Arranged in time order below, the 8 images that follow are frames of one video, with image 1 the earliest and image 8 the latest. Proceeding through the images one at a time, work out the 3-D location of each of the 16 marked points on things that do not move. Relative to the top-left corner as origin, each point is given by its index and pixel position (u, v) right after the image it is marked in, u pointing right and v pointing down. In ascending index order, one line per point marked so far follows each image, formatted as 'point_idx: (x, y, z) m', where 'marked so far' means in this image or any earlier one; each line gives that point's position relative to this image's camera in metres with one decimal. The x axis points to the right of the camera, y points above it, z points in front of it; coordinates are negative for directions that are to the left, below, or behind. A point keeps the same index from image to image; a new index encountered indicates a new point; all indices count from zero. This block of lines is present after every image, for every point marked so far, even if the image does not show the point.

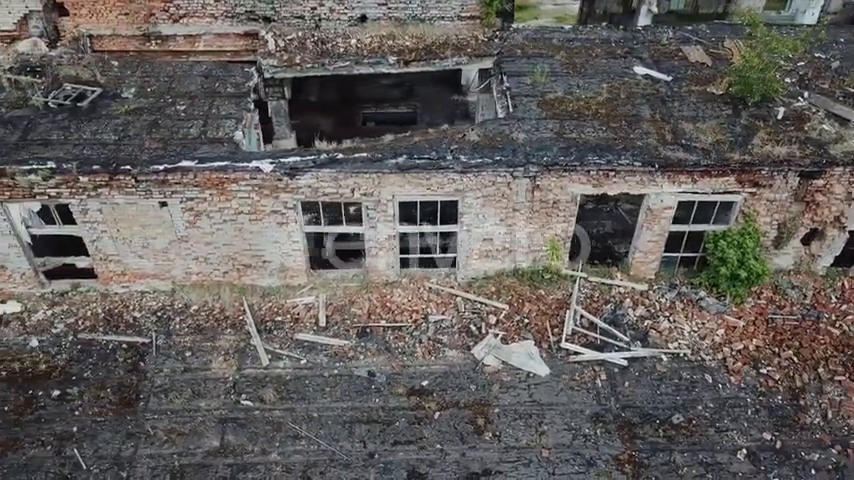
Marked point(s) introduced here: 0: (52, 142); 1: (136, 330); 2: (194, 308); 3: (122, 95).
0: (-4.7, +1.2, +7.8) m
1: (-3.8, -1.2, +8.3) m
2: (-3.1, -0.9, +8.4) m
3: (-4.2, +2.0, +8.5) m
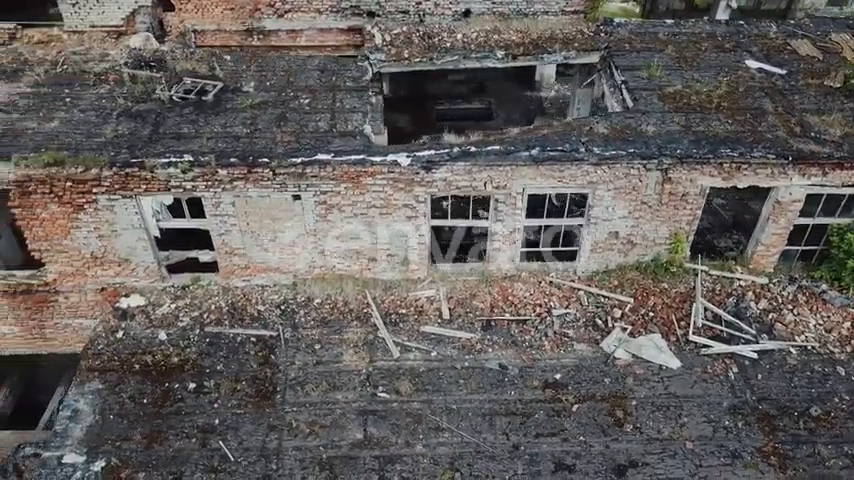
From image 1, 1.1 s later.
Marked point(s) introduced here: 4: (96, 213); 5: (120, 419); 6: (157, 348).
0: (-3.0, +1.3, +7.8) m
1: (-2.2, -1.1, +8.3) m
2: (-1.5, -0.8, +8.5) m
3: (-2.5, +2.1, +8.6) m
4: (-4.2, +0.3, +7.9) m
5: (-3.6, -2.1, +7.3) m
6: (-3.4, -1.4, +8.0) m
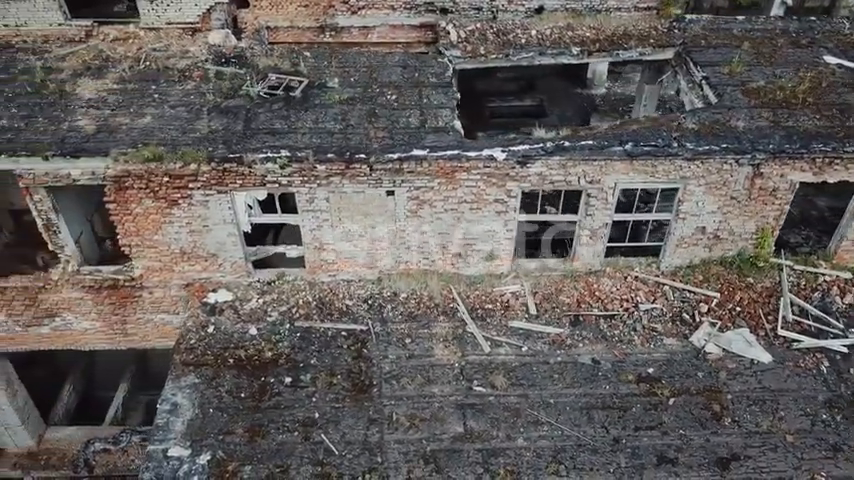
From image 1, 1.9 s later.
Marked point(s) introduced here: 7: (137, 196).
0: (-1.9, +1.4, +7.8) m
1: (-1.0, -1.0, +8.3) m
2: (-0.3, -0.8, +8.5) m
3: (-1.4, +2.1, +8.6) m
4: (-3.0, +0.4, +7.9) m
5: (-2.4, -2.0, +7.4) m
6: (-2.3, -1.3, +8.0) m
7: (-3.6, +0.5, +7.8) m
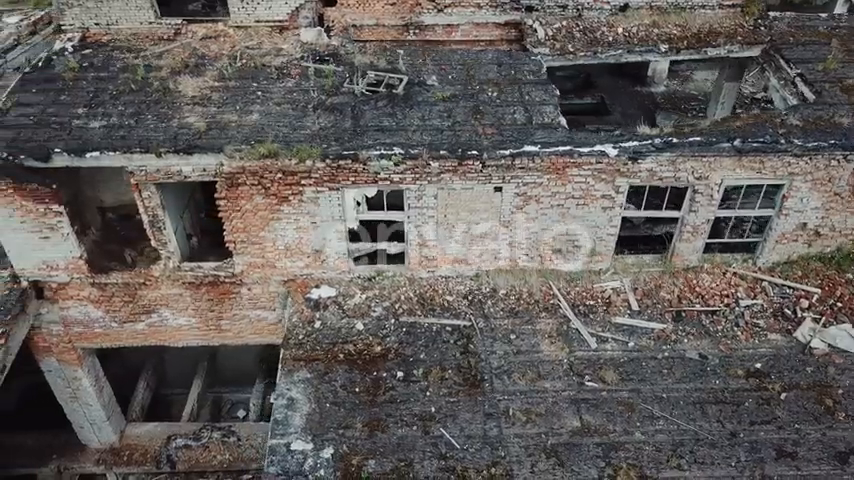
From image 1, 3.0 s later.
0: (-0.5, +1.4, +7.9) m
1: (+0.4, -1.0, +8.4) m
2: (+1.0, -0.7, +8.5) m
3: (0.0, +2.2, +8.6) m
4: (-1.6, +0.5, +8.0) m
5: (-1.1, -2.0, +7.4) m
6: (-0.9, -1.3, +8.1) m
7: (-2.2, +0.6, +7.8) m
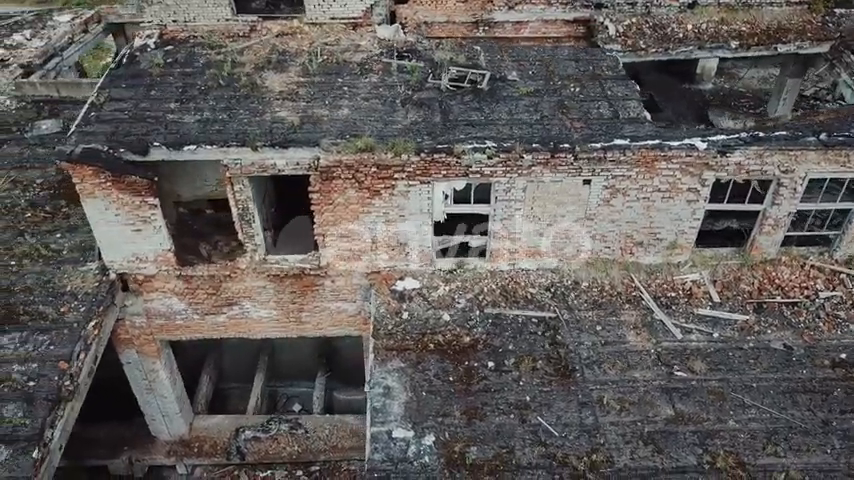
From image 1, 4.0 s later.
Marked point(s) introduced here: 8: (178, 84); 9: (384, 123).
0: (+0.6, +1.5, +8.0) m
1: (+1.5, -0.9, +8.5) m
2: (+2.2, -0.6, +8.7) m
3: (+1.1, +2.3, +8.8) m
4: (-0.5, +0.6, +8.1) m
5: (+0.1, -1.9, +7.5) m
6: (+0.2, -1.2, +8.2) m
7: (-1.1, +0.7, +8.0) m
8: (-3.5, +2.2, +8.7) m
9: (-0.5, +1.5, +8.0) m
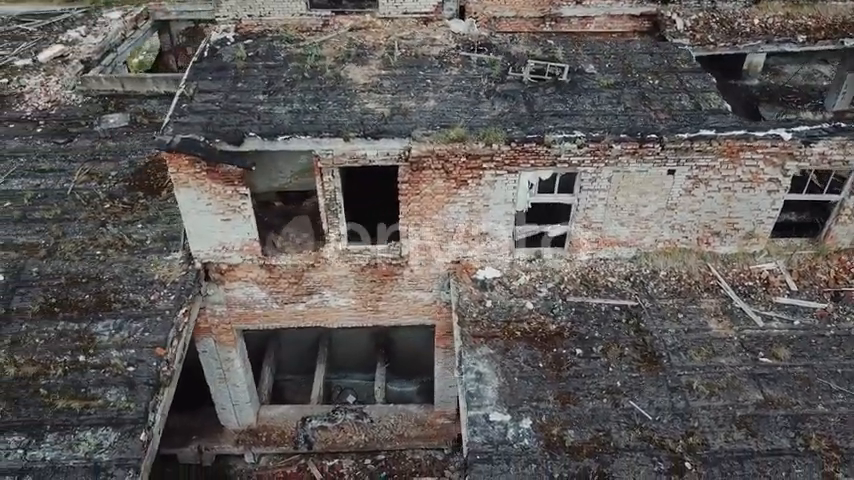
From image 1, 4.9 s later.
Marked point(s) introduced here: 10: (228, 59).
0: (+1.8, +1.7, +8.2) m
1: (+2.7, -0.7, +8.6) m
2: (+3.3, -0.5, +8.8) m
3: (+2.3, +2.4, +8.9) m
4: (+0.7, +0.7, +8.2) m
5: (+1.2, -1.7, +7.7) m
6: (+1.4, -1.0, +8.4) m
7: (0.0, +0.8, +8.1) m
8: (-2.3, +2.3, +8.8) m
9: (+0.6, +1.6, +8.2) m
10: (-2.9, +2.7, +9.1) m
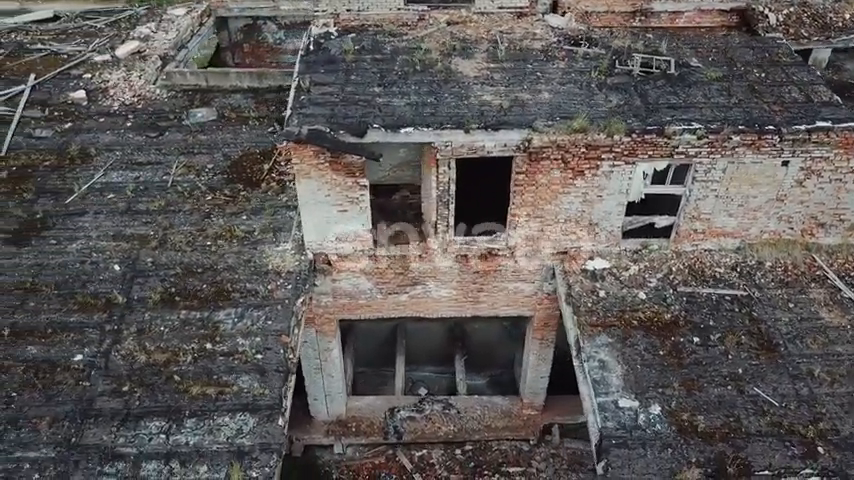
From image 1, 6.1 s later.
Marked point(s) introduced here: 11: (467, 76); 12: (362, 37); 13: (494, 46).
0: (+3.3, +1.8, +8.3) m
1: (+4.2, -0.6, +8.8) m
2: (+4.9, -0.4, +8.9) m
3: (+3.9, +2.6, +9.1) m
4: (+2.2, +0.8, +8.4) m
5: (+2.8, -1.6, +7.8) m
6: (+2.9, -0.9, +8.5) m
7: (+1.6, +1.0, +8.3) m
8: (-0.8, +2.4, +8.9) m
9: (+2.2, +1.8, +8.3) m
10: (-1.4, +2.8, +9.3) m
11: (+0.6, +2.3, +8.8) m
12: (-1.0, +3.1, +9.6) m
13: (+1.0, +2.9, +9.4) m
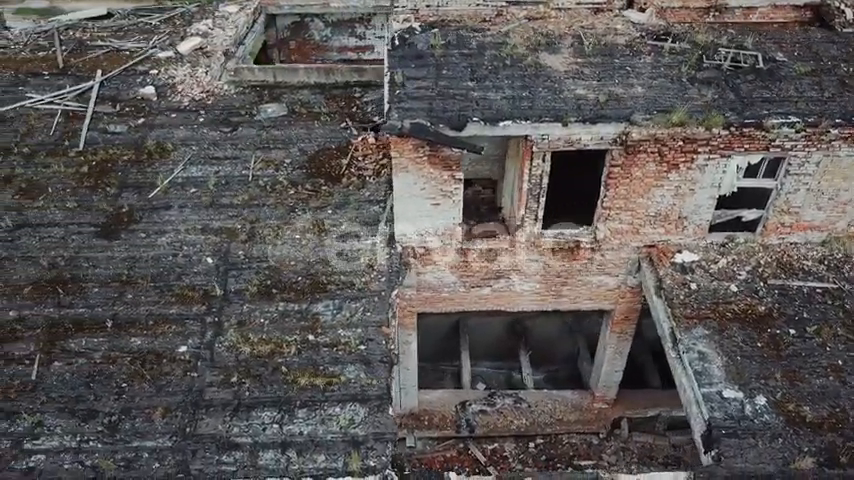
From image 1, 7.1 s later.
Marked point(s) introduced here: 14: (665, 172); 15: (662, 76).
0: (+4.6, +1.9, +8.4) m
1: (+5.5, -0.5, +8.8) m
2: (+6.2, -0.3, +9.0) m
3: (+5.1, +2.7, +9.1) m
4: (+3.5, +0.9, +8.4) m
5: (+4.1, -1.5, +7.9) m
6: (+4.2, -0.8, +8.5) m
7: (+2.9, +1.1, +8.3) m
8: (+0.5, +2.5, +9.0) m
9: (+3.4, +1.9, +8.4) m
10: (-0.1, +2.9, +9.3) m
11: (+1.9, +2.4, +8.9) m
12: (+0.3, +3.2, +9.7) m
13: (+2.3, +3.0, +9.5) m
14: (+3.2, +0.9, +8.4) m
15: (+3.3, +2.3, +8.8) m
